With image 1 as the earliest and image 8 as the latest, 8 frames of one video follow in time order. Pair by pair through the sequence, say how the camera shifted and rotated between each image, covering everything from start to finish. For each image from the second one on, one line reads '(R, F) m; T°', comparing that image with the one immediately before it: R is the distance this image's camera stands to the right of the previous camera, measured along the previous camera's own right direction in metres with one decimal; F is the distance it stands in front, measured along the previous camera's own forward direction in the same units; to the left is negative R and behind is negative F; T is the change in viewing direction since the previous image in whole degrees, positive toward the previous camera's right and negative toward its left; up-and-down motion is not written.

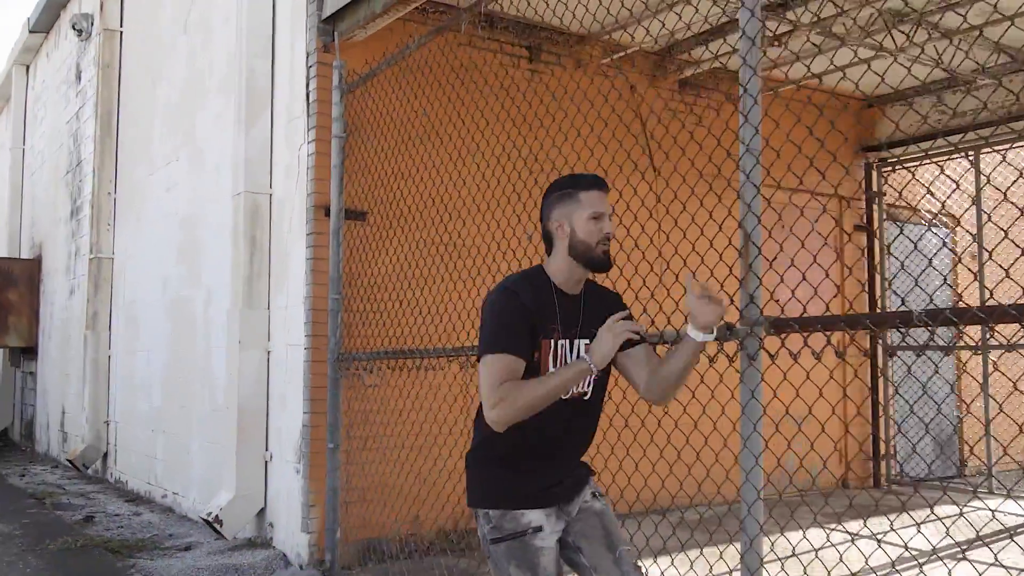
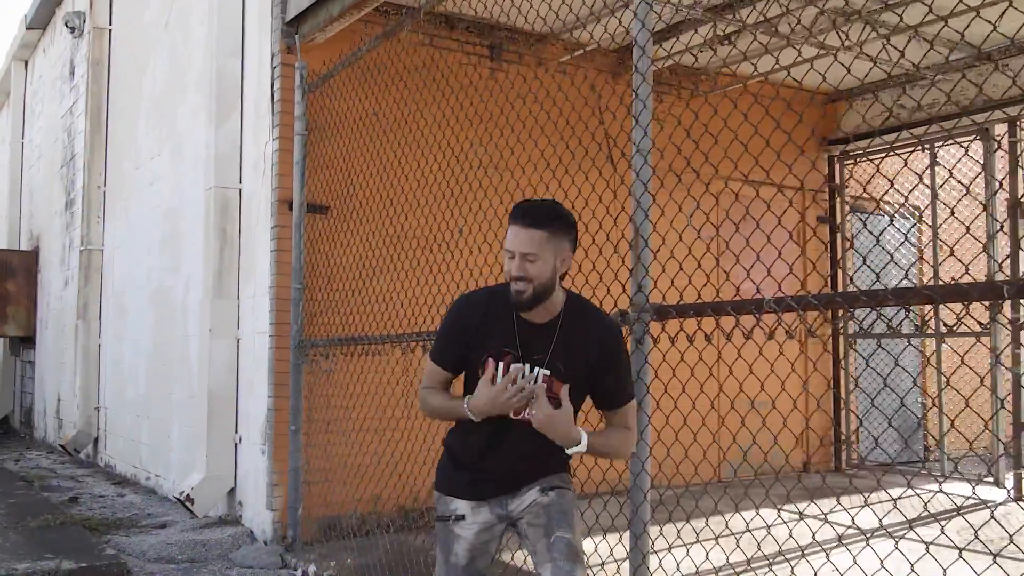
(+0.4, -0.3) m; -1°
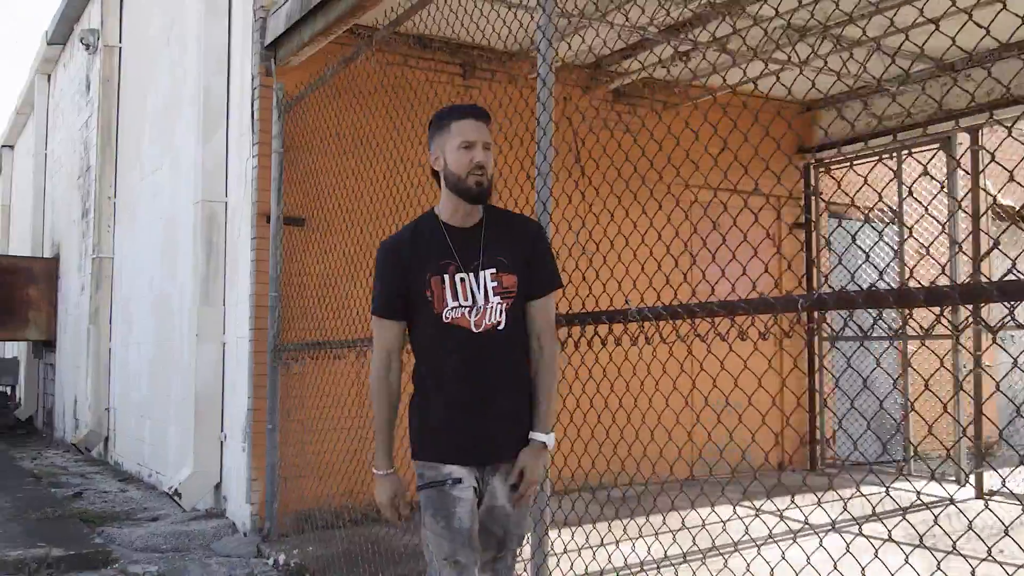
(+0.4, -0.3) m; -2°
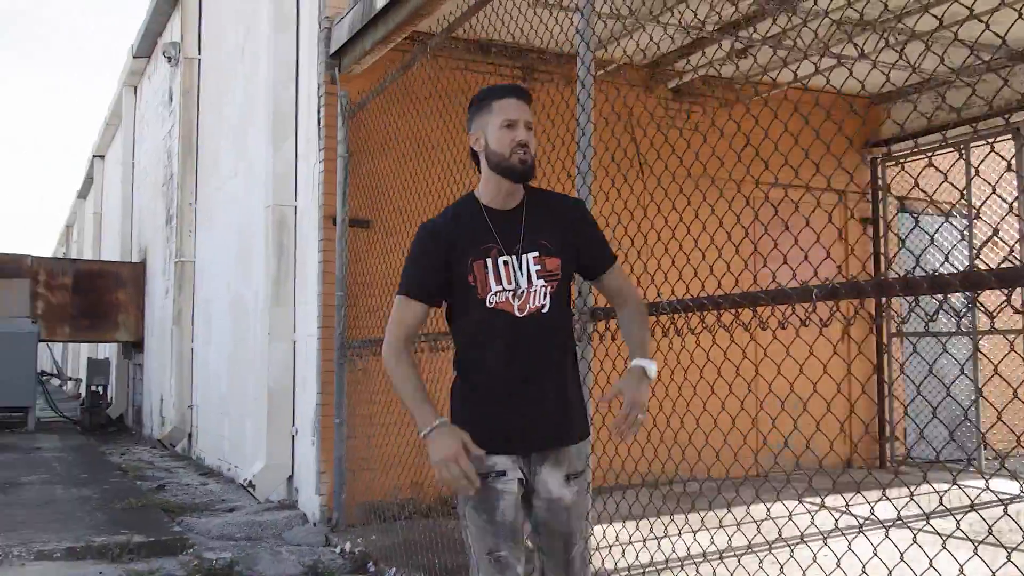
(+0.1, -0.1) m; -5°
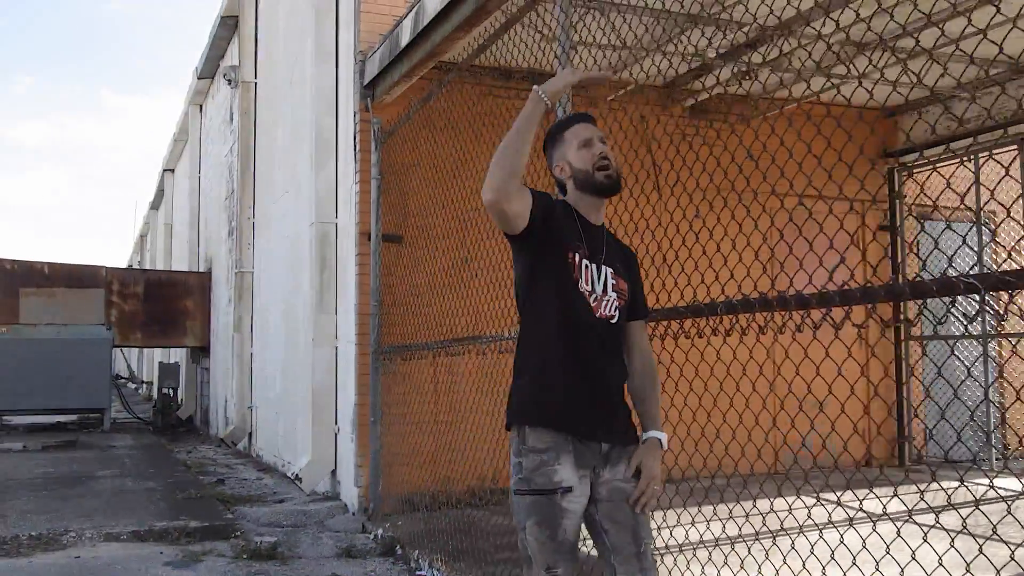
(+0.3, -0.5) m; -4°
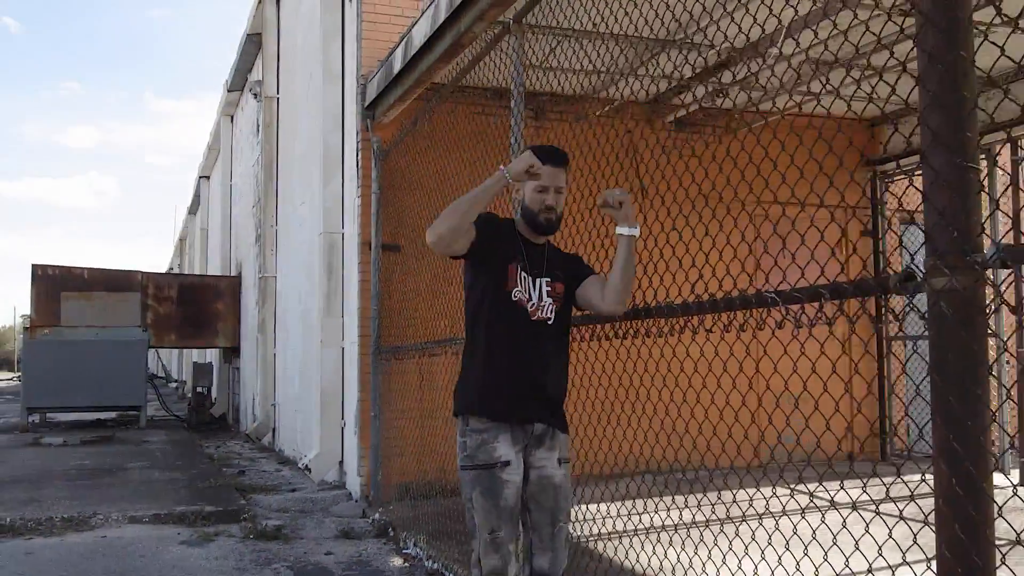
(+0.4, -0.5) m; -2°
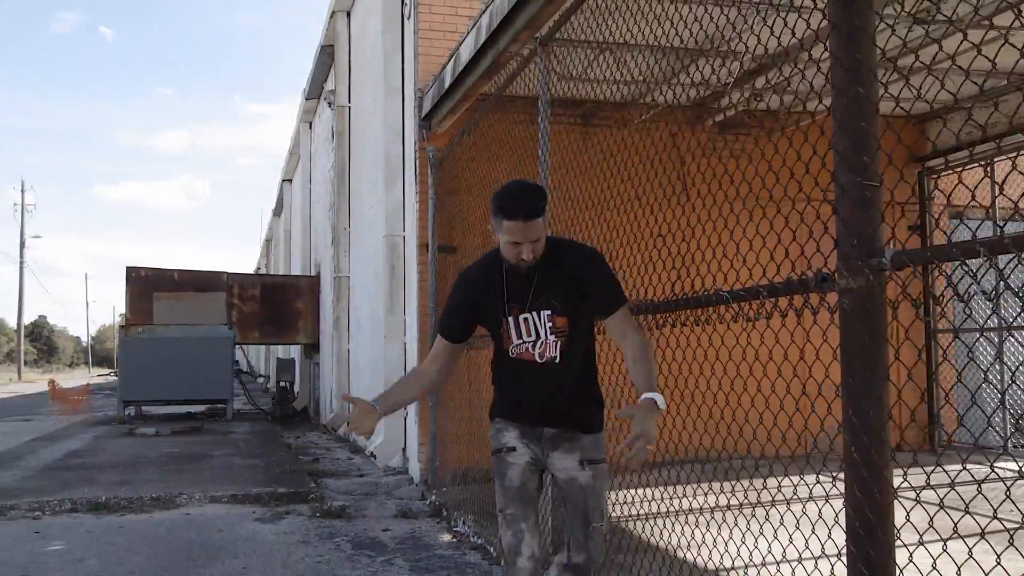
(+0.3, -0.4) m; -5°
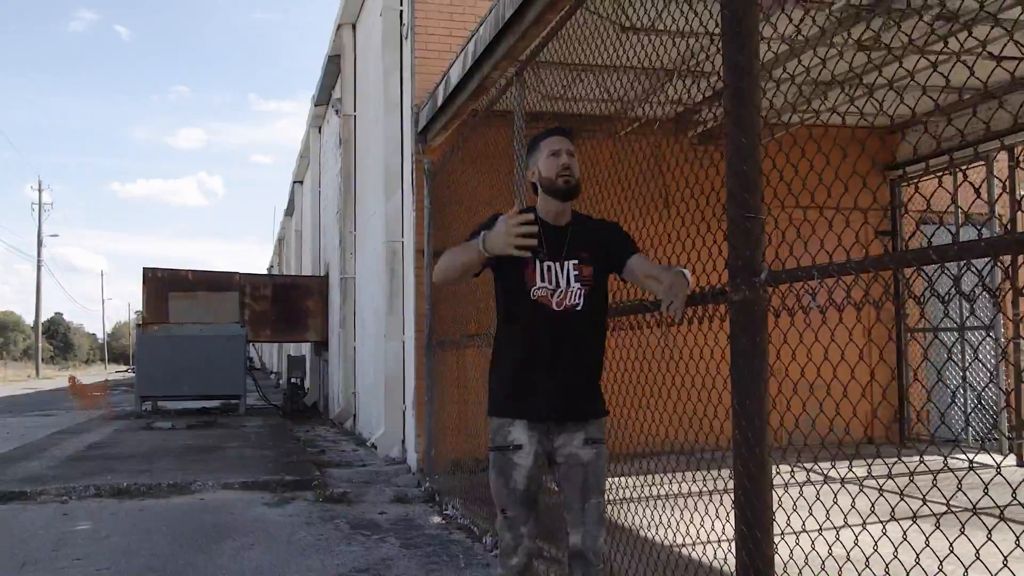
(+0.2, -0.6) m; -1°
